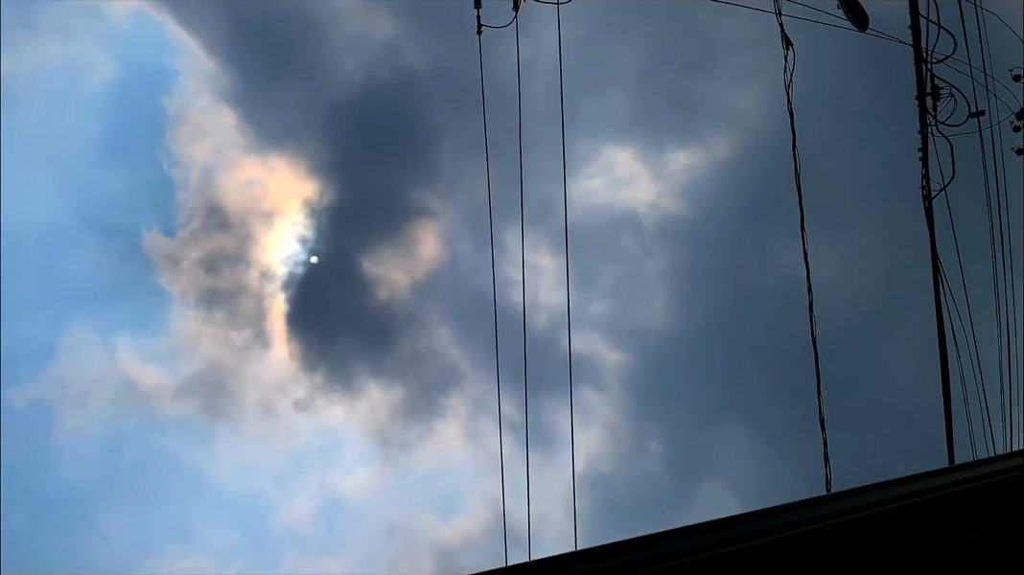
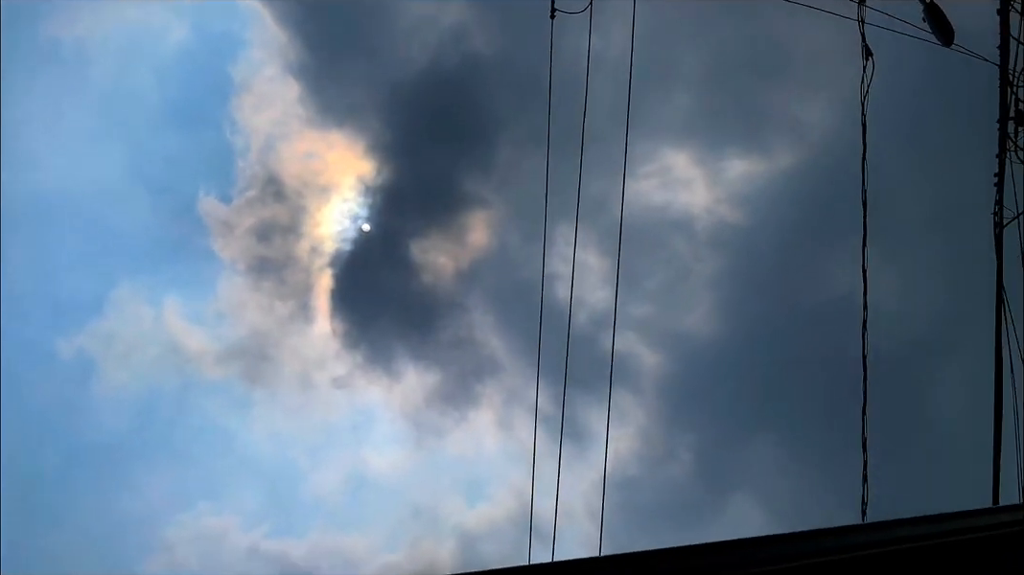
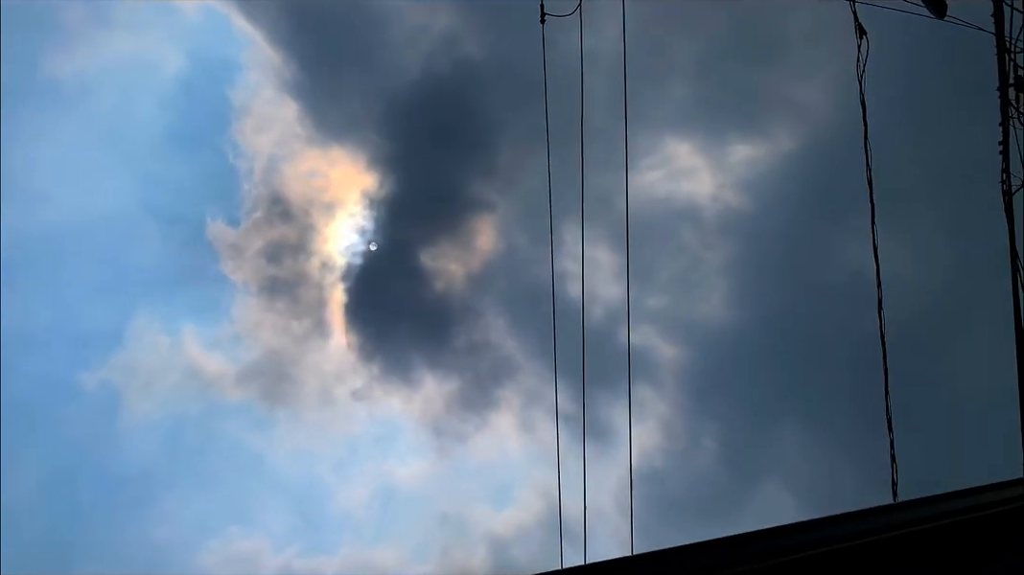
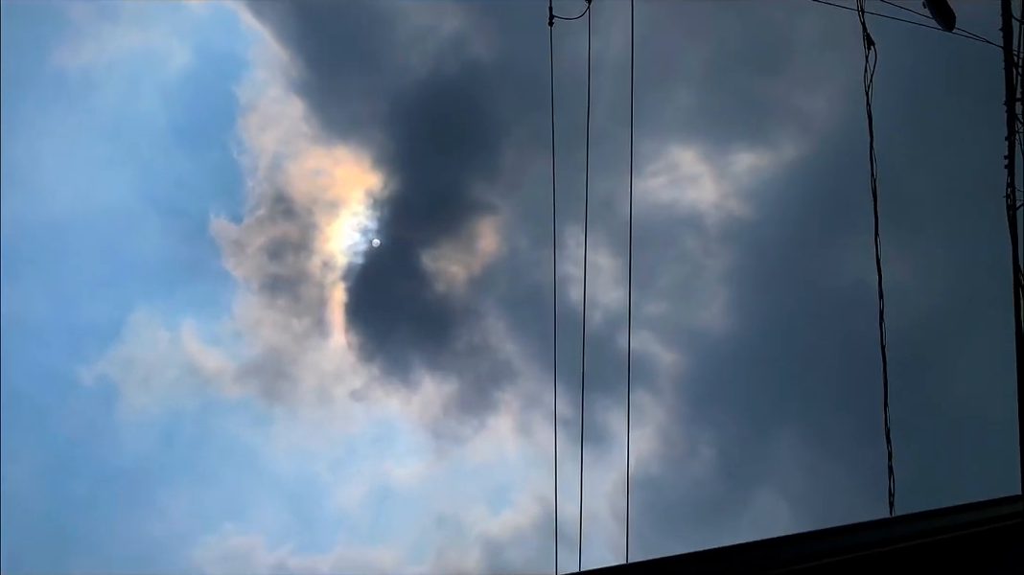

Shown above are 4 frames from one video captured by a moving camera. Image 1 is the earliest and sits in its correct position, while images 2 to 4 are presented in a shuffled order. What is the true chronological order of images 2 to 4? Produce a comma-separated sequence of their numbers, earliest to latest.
3, 4, 2
